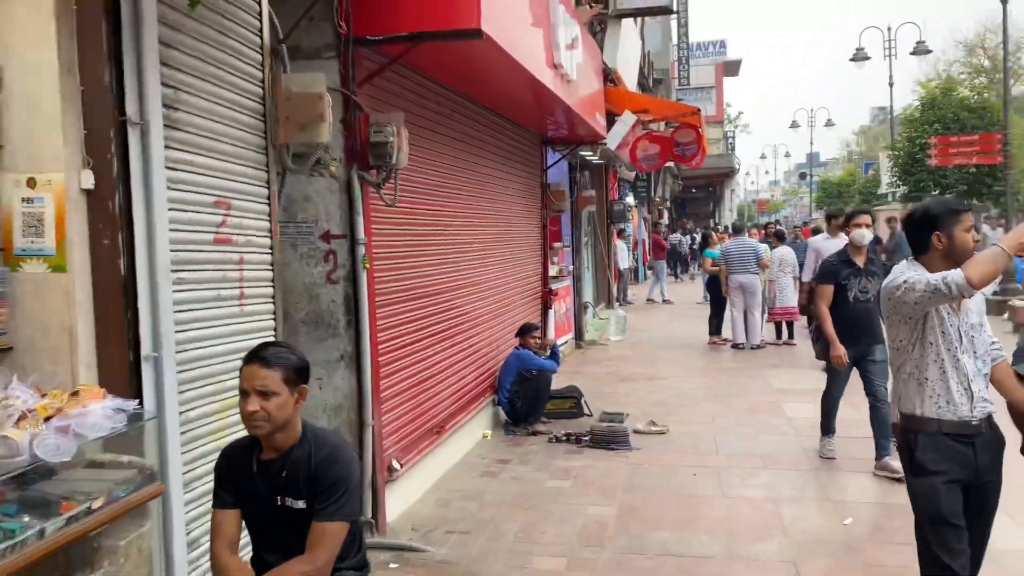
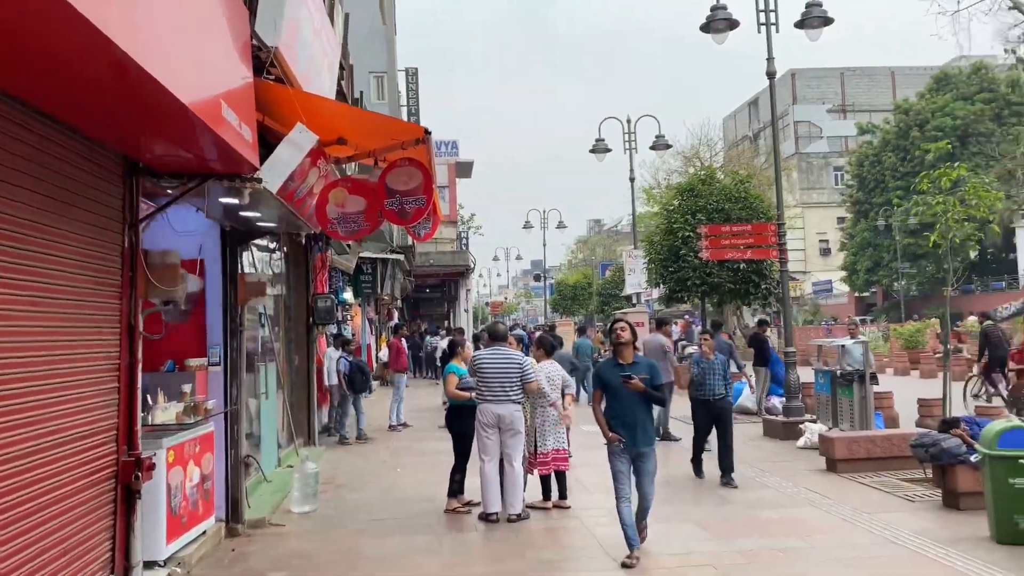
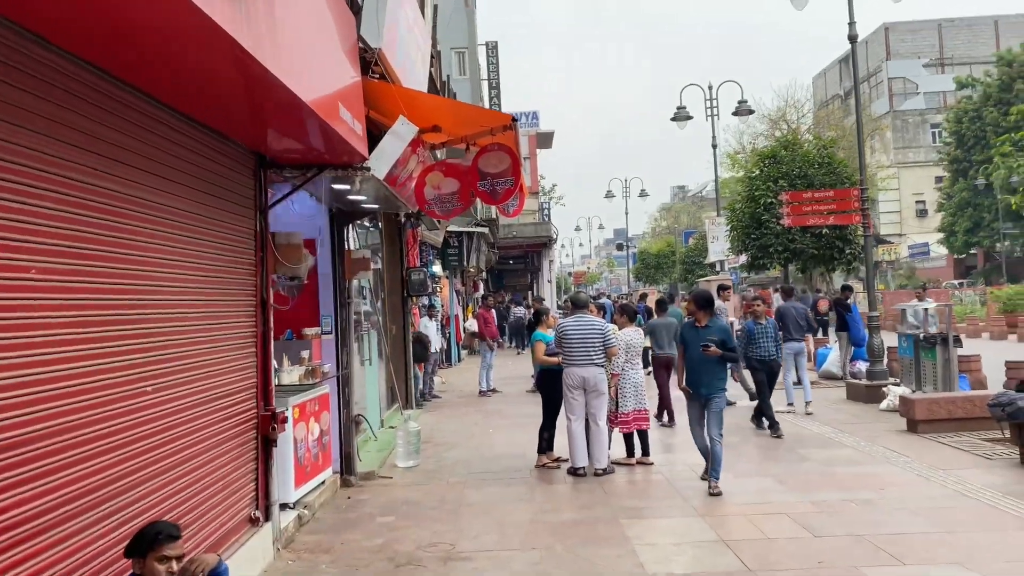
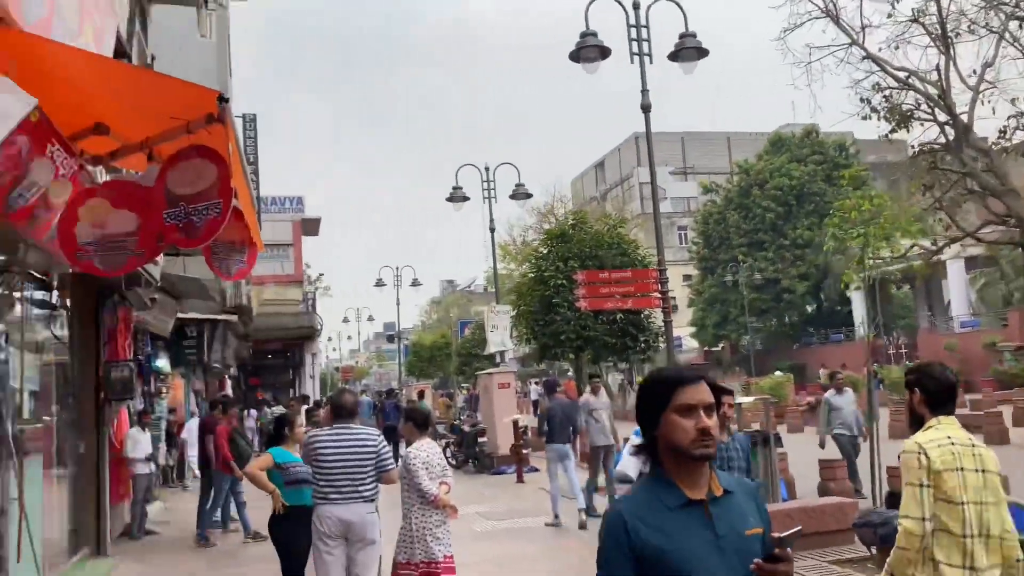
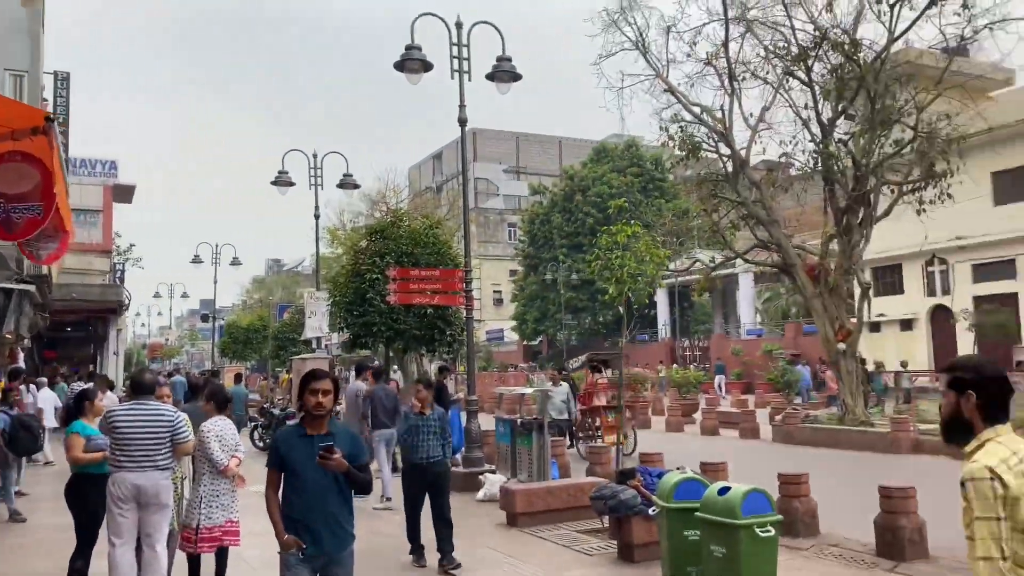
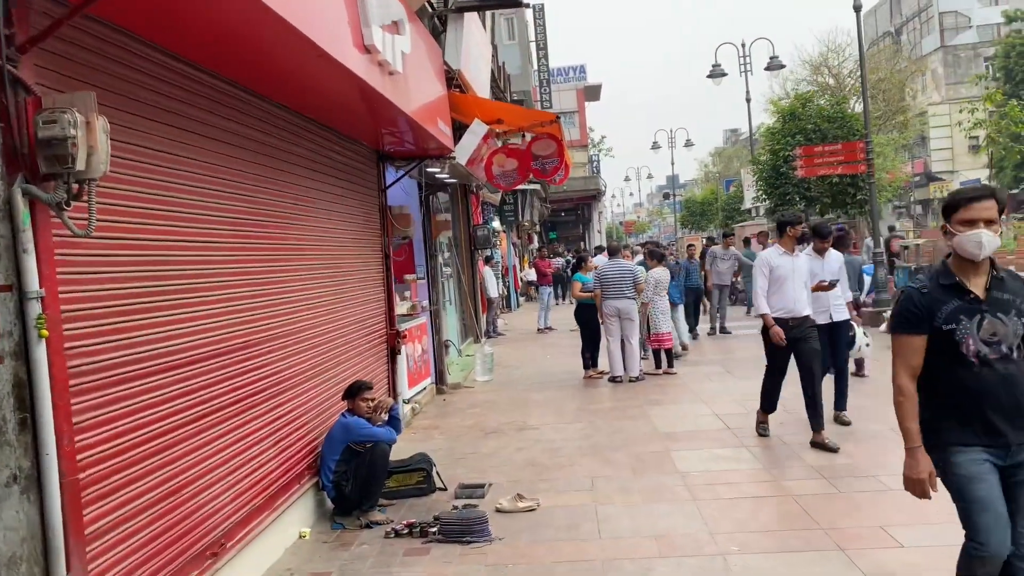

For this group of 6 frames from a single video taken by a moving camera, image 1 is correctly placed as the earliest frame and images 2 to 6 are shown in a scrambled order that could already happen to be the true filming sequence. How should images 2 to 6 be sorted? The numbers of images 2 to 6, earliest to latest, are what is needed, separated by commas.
6, 3, 2, 5, 4
